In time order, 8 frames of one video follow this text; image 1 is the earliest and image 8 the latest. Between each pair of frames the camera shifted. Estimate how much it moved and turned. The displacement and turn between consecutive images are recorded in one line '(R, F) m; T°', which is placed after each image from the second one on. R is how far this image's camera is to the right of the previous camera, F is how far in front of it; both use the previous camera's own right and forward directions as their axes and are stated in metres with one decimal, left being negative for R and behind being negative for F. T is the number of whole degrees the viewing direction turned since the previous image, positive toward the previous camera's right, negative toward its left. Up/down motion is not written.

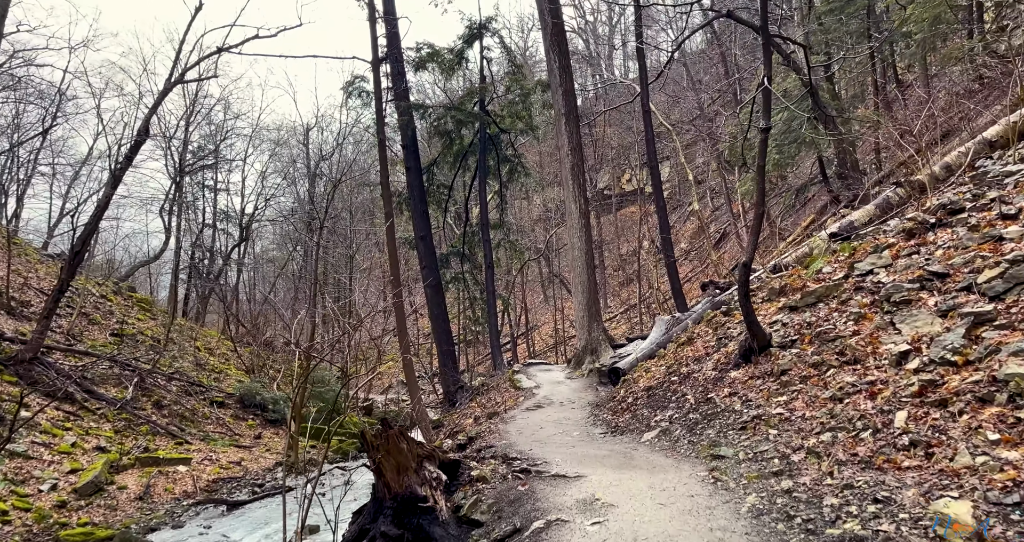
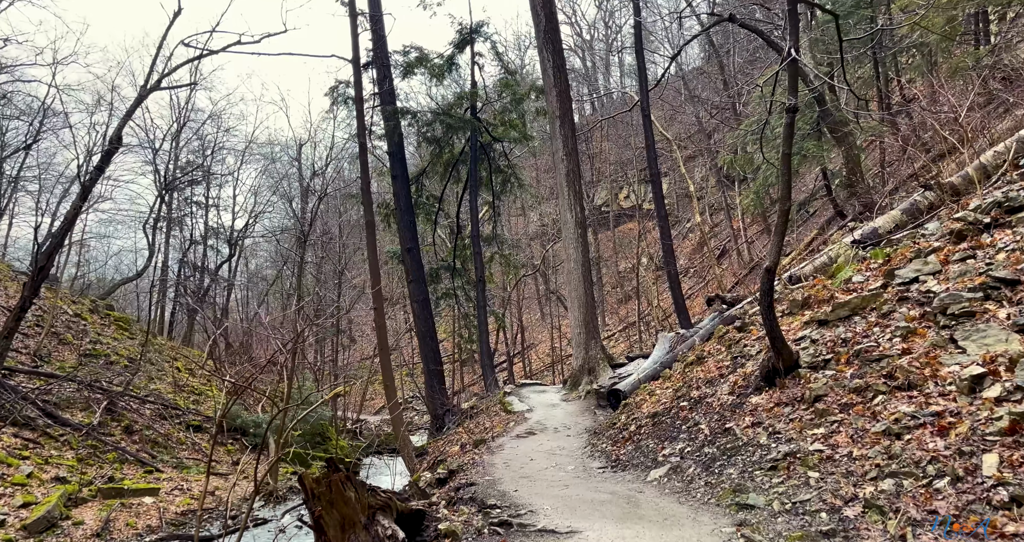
(+0.1, +0.7) m; 0°
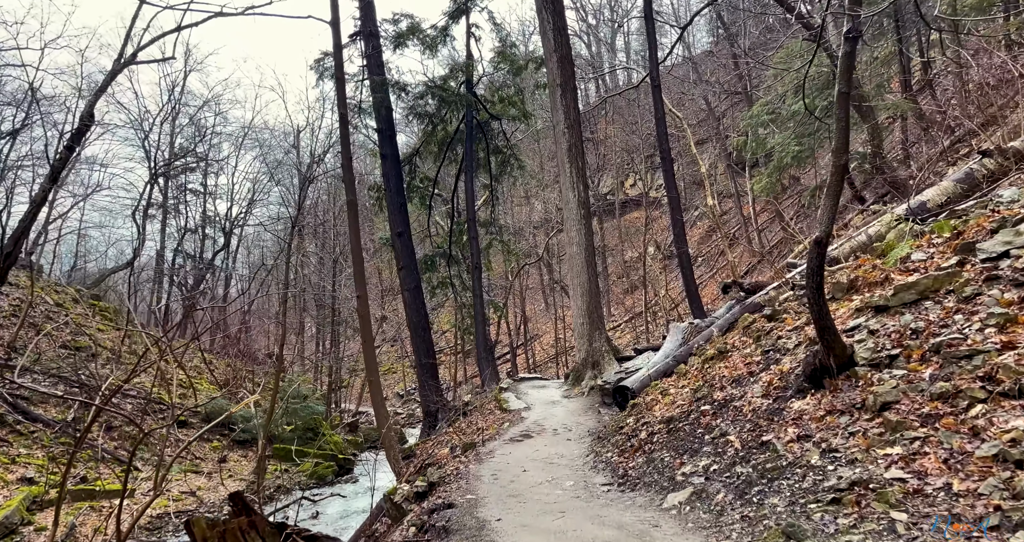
(+0.1, +0.8) m; 0°
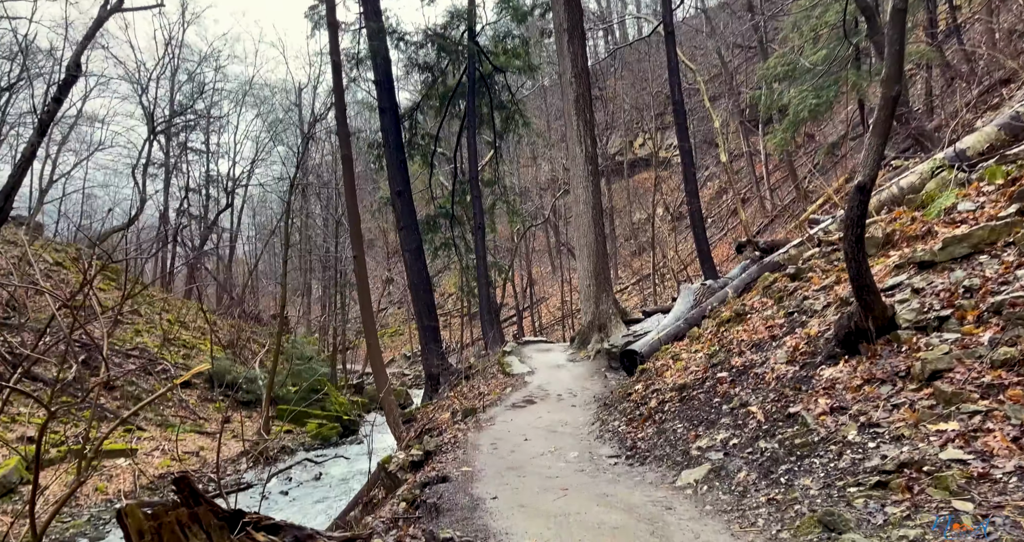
(0.0, +0.3) m; -1°
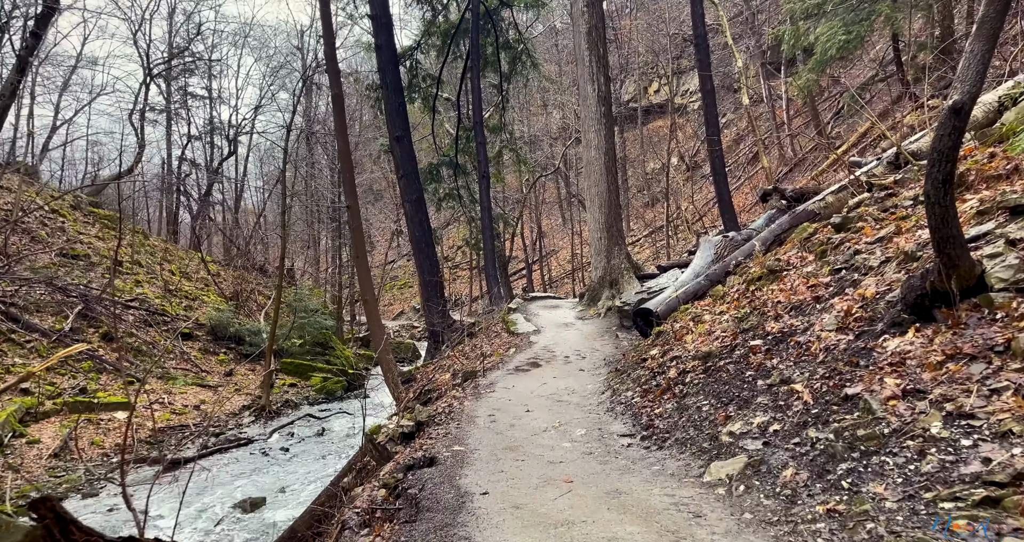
(+0.1, +0.5) m; -1°
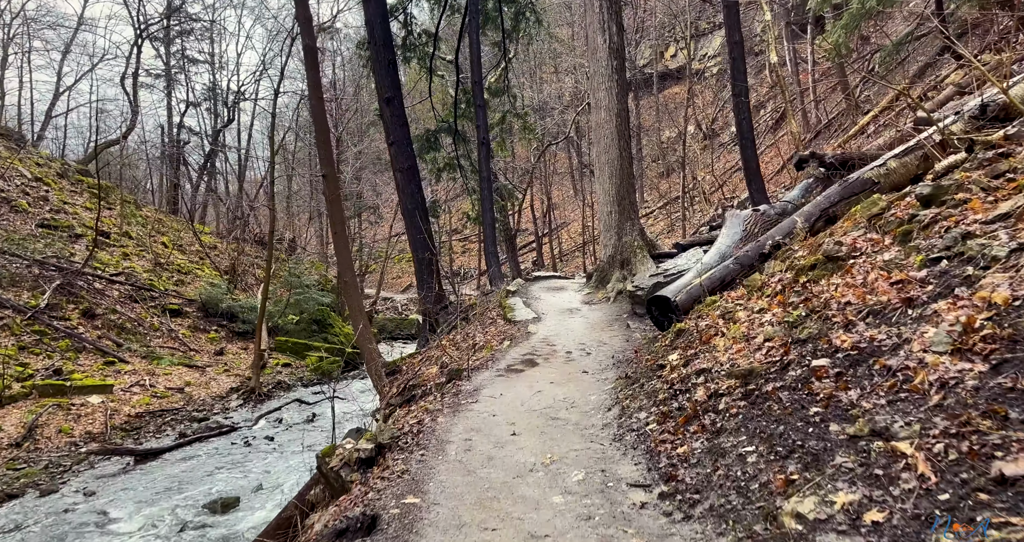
(+0.1, +0.8) m; -1°
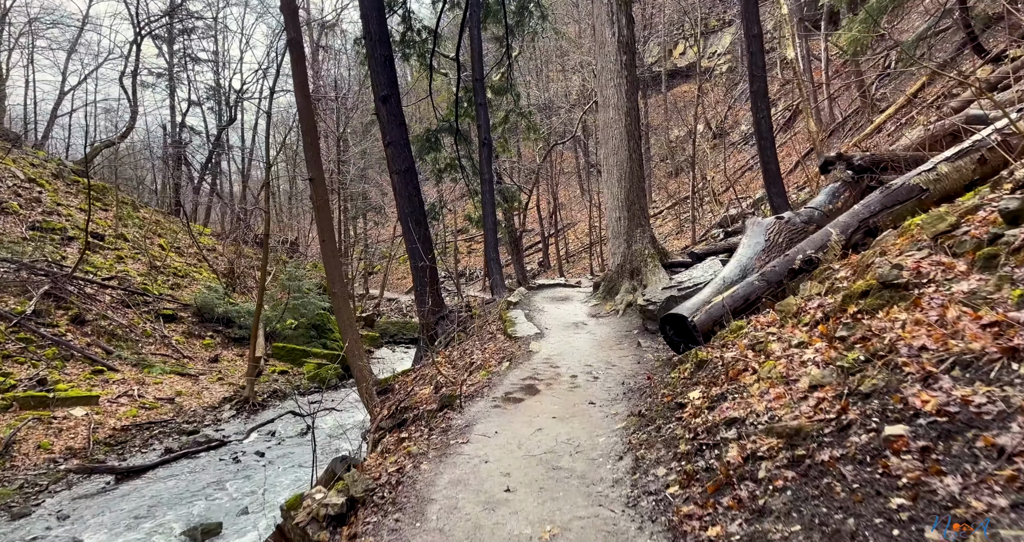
(0.0, +0.5) m; -1°
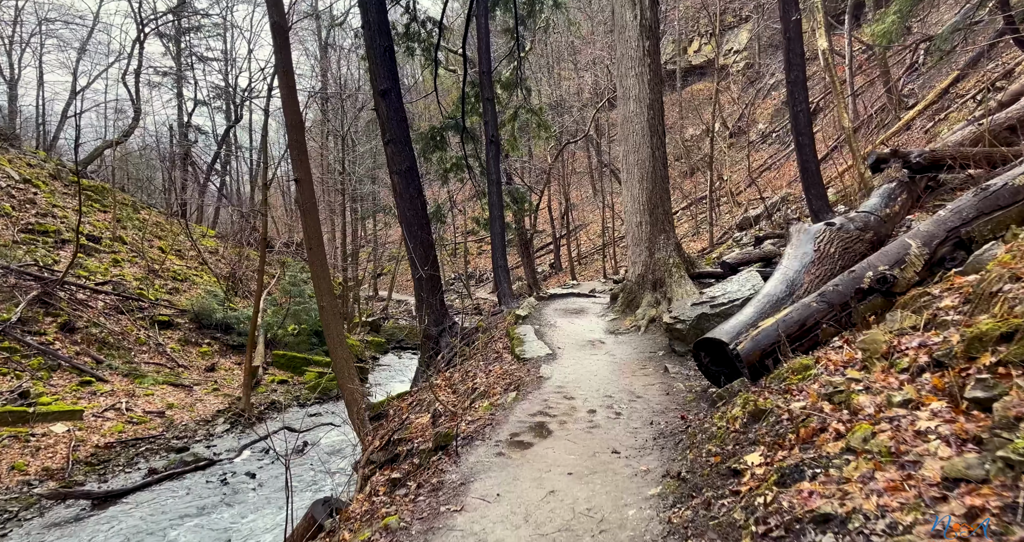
(0.0, +0.6) m; -1°
